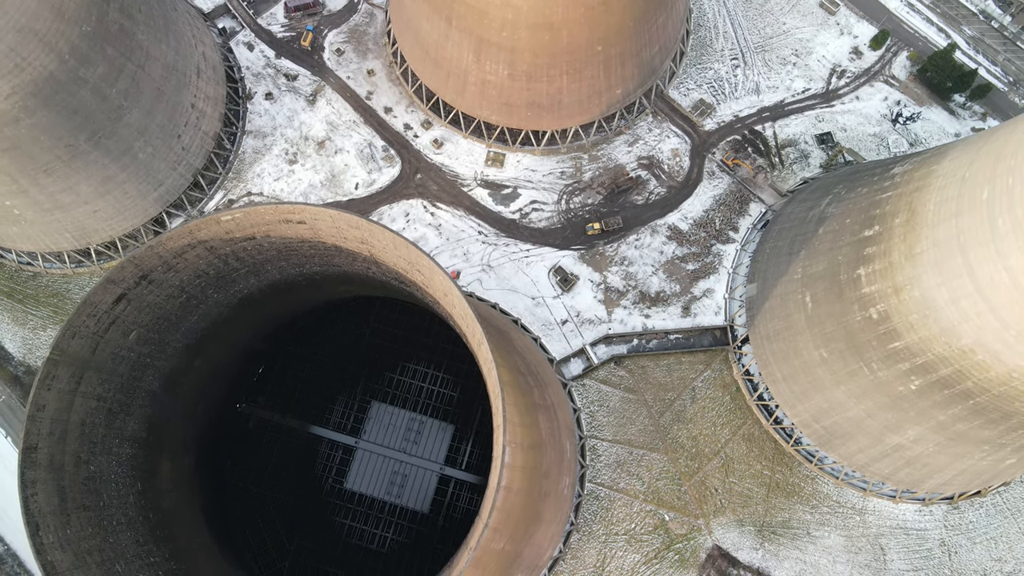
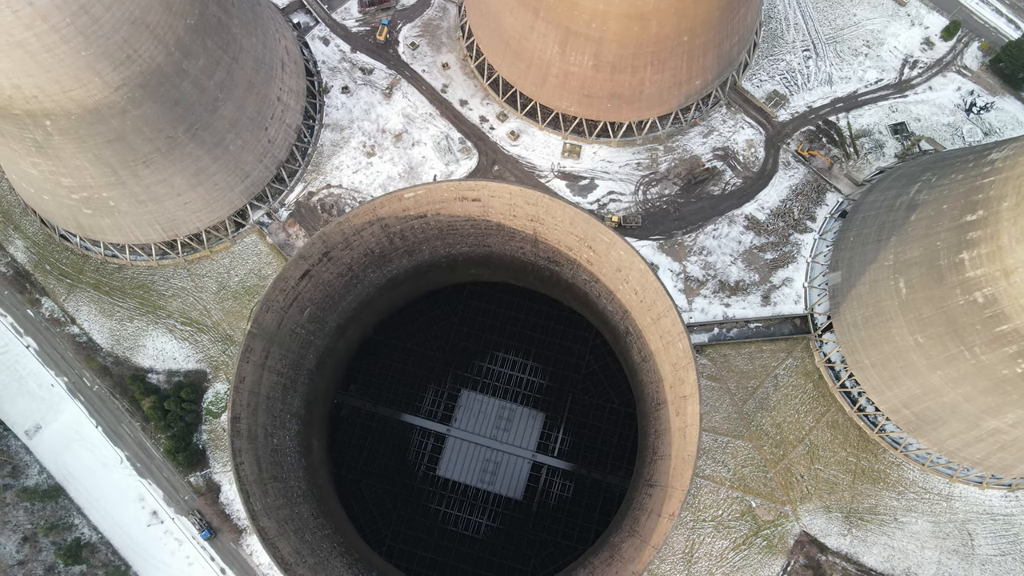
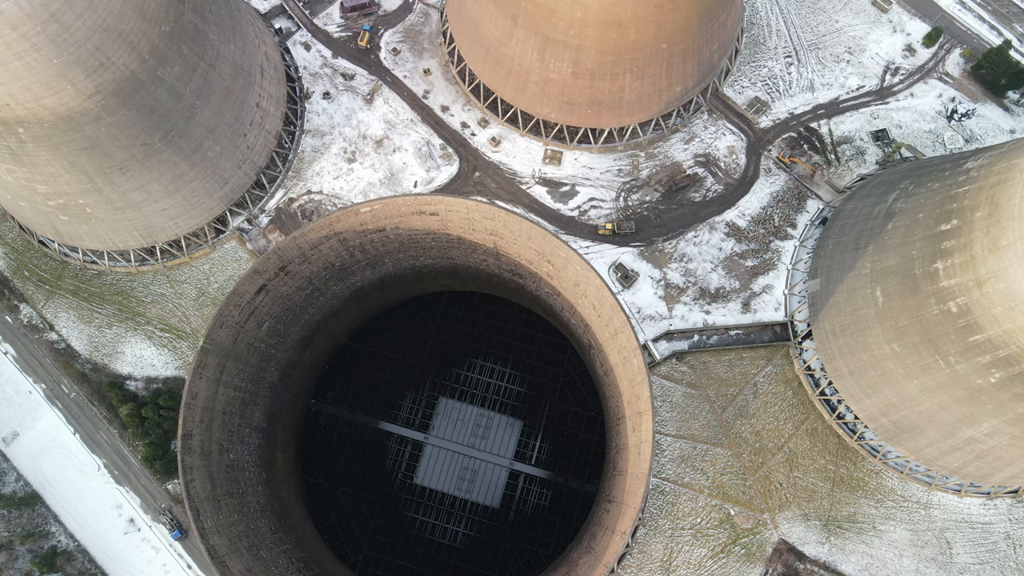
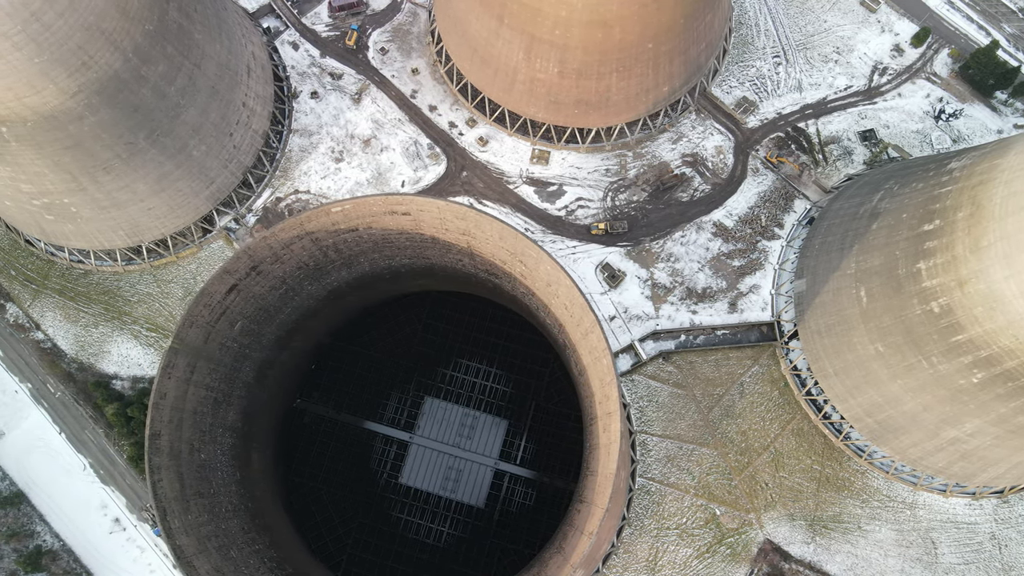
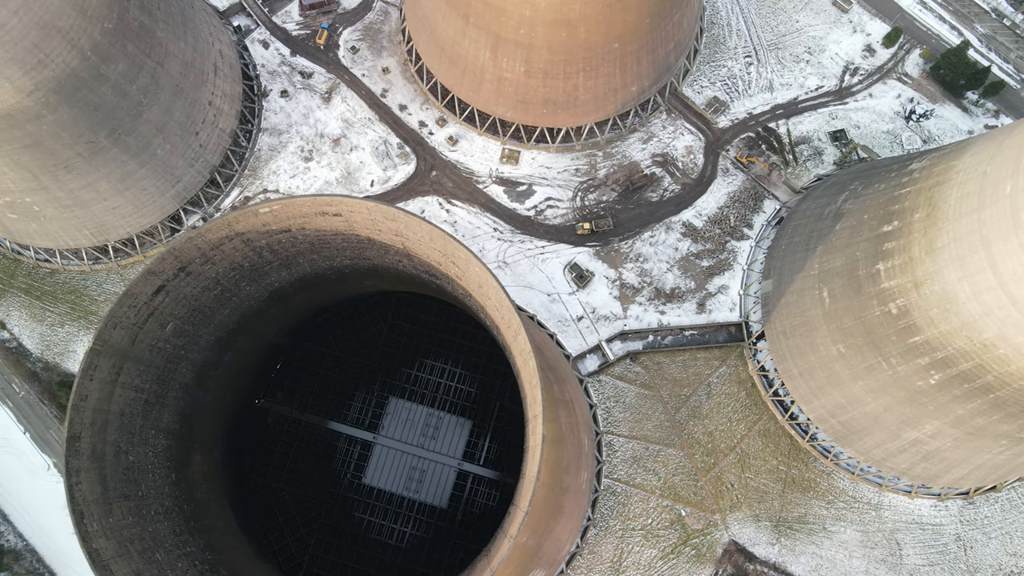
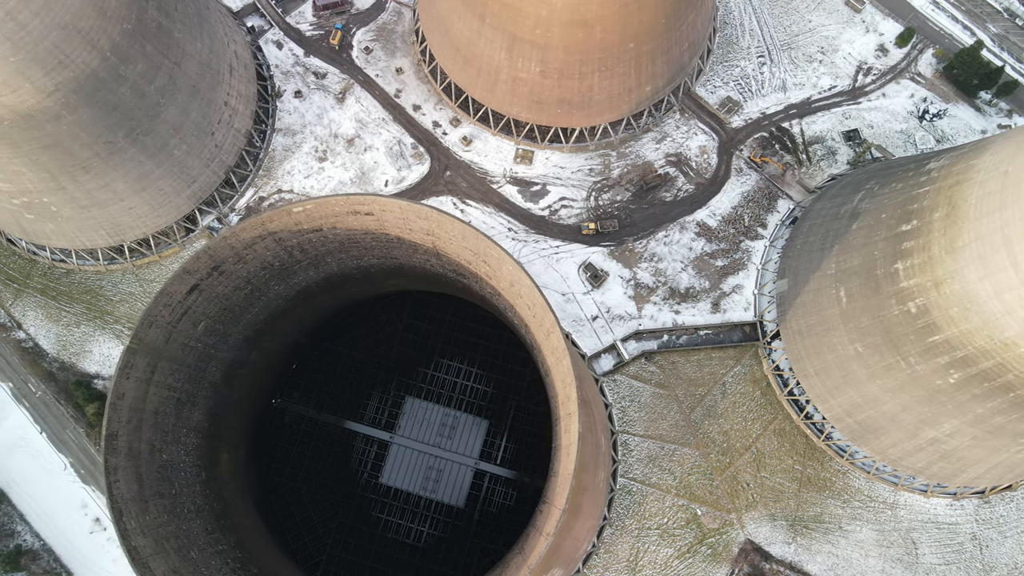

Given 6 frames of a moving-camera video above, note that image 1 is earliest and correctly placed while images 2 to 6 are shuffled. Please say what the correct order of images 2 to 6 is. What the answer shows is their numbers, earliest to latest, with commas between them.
5, 6, 4, 3, 2
